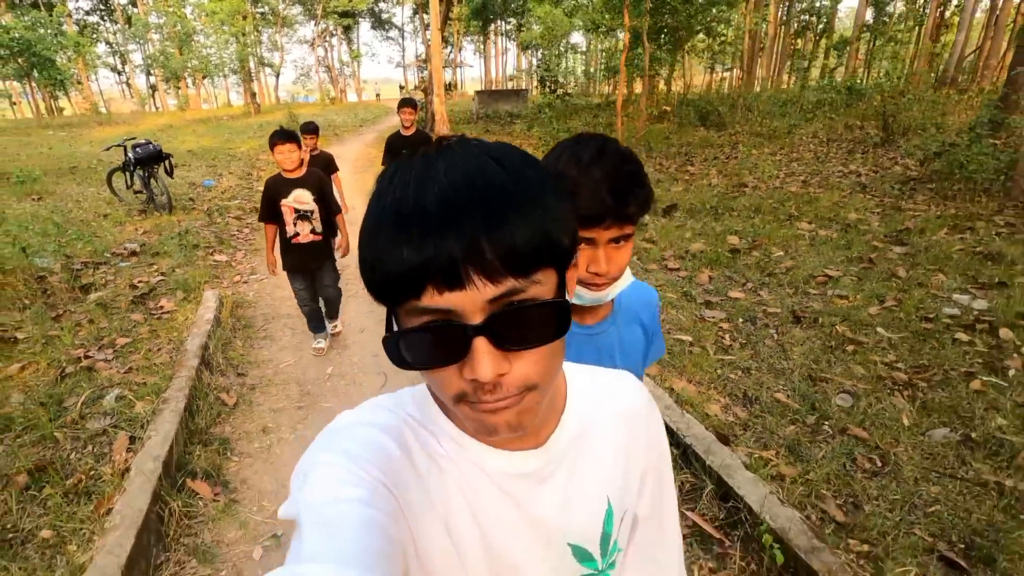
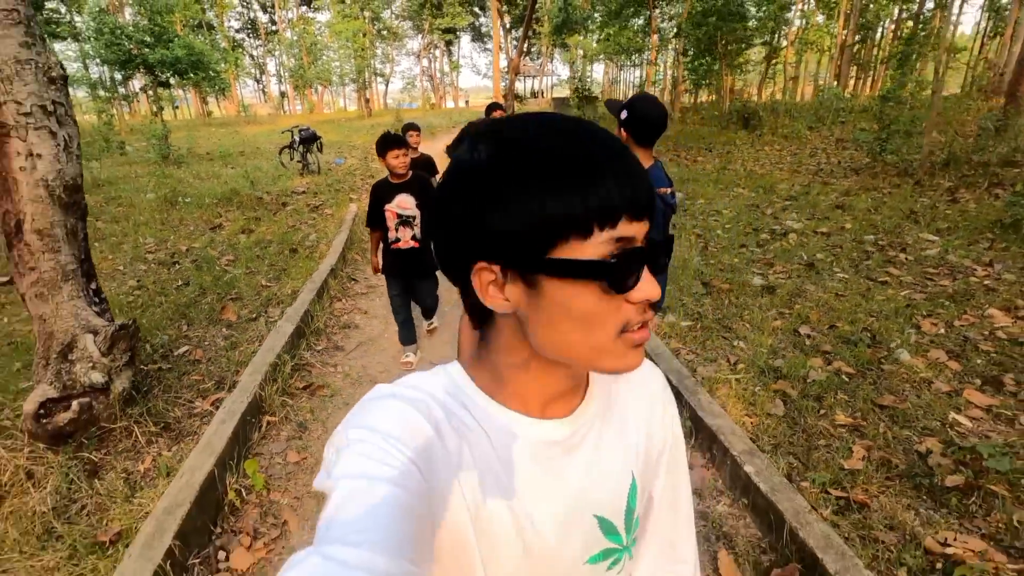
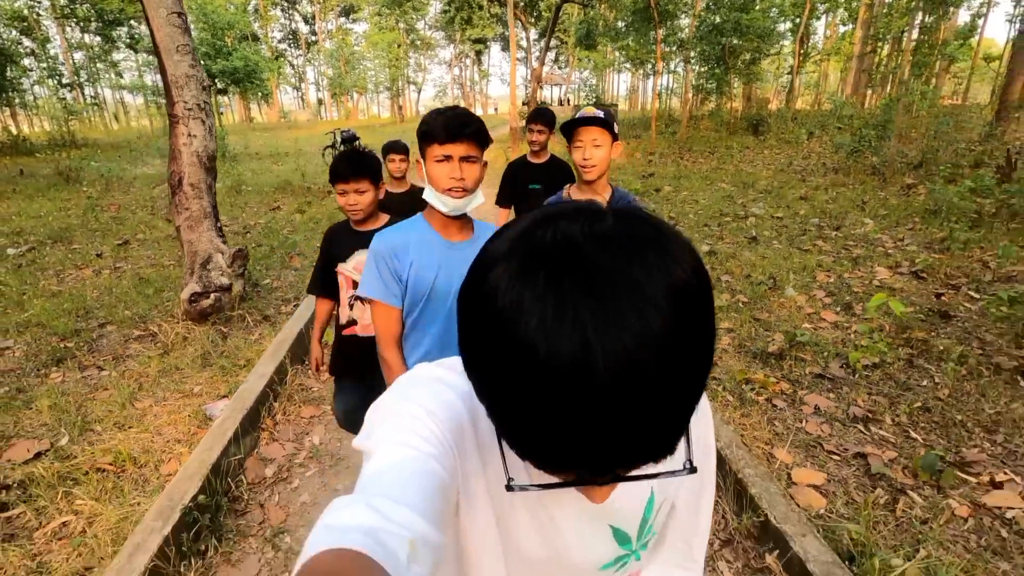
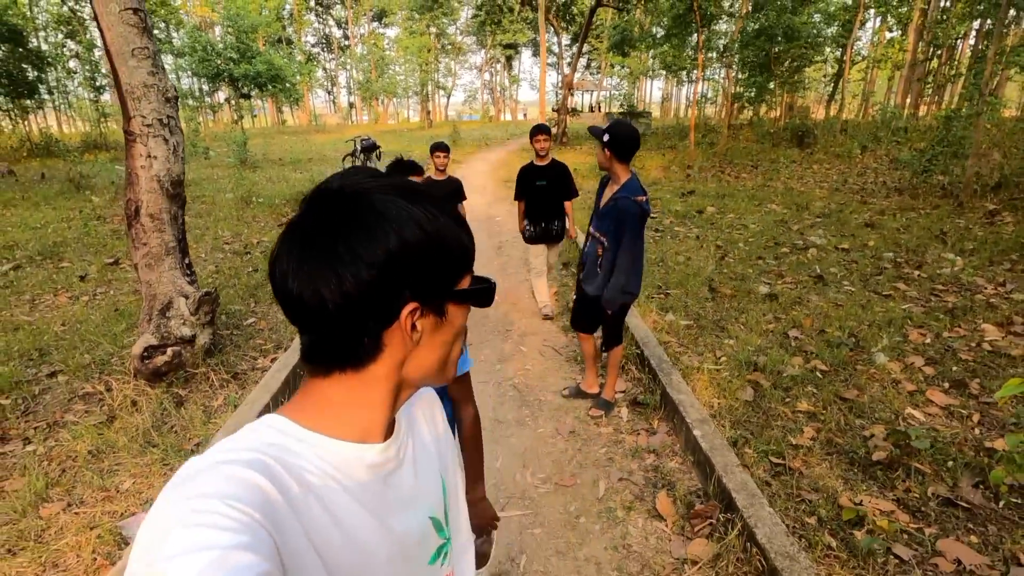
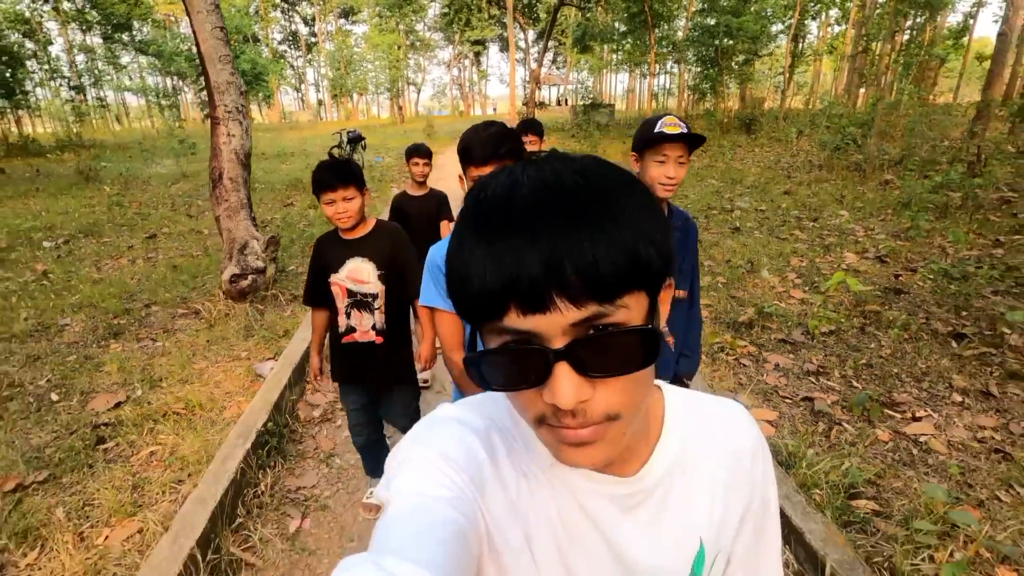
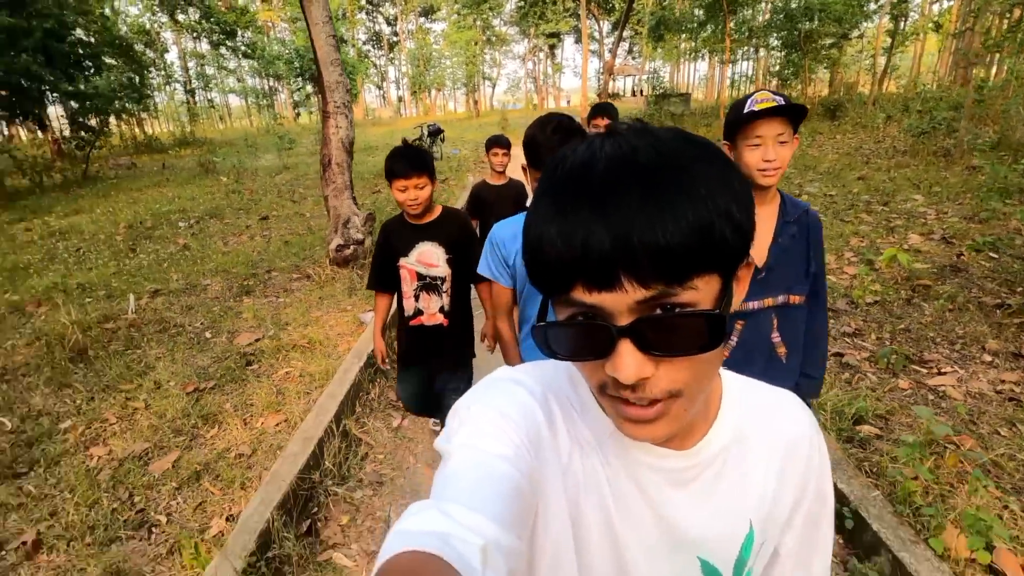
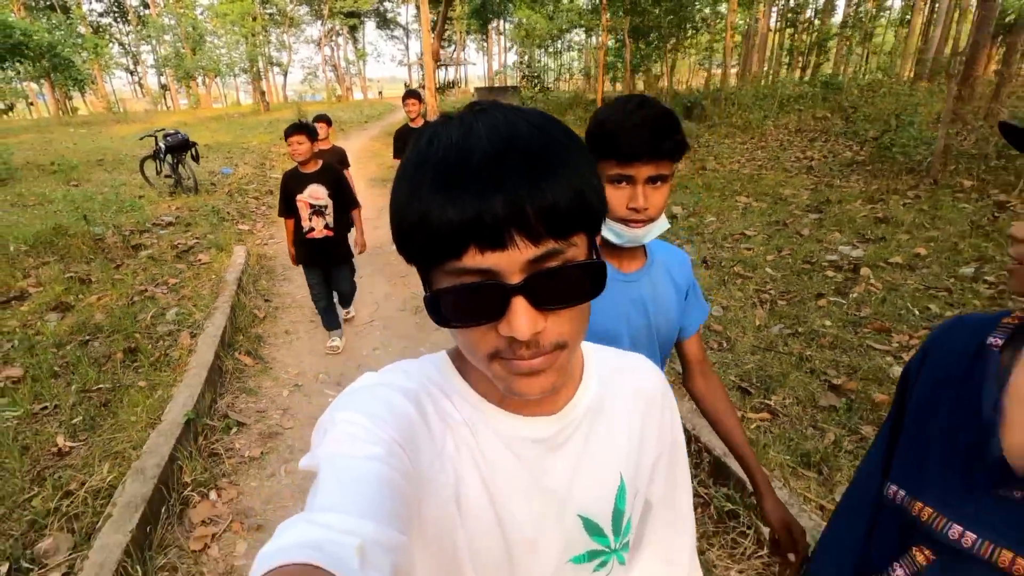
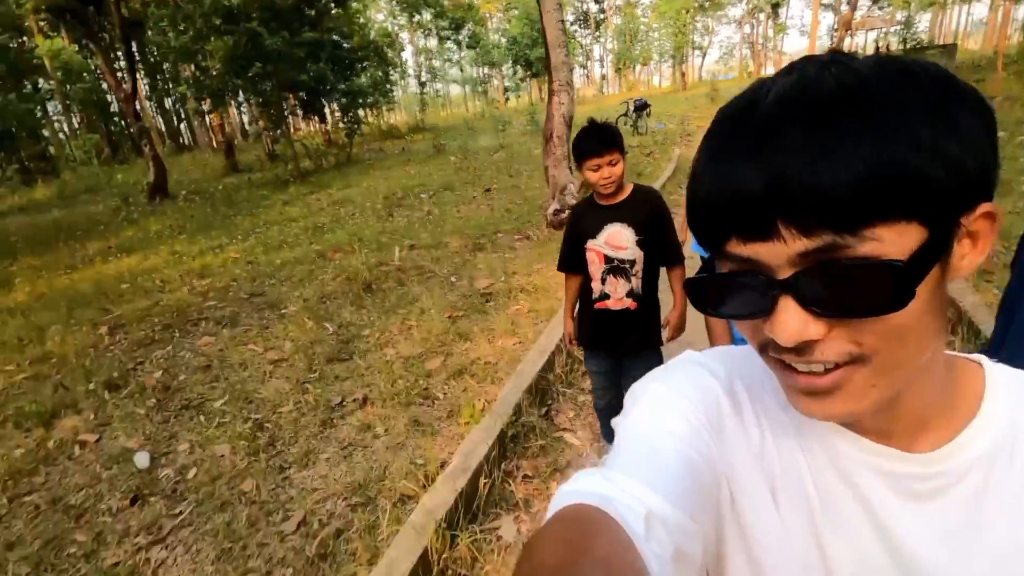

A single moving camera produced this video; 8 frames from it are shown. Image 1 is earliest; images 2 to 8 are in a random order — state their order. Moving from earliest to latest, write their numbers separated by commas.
7, 2, 4, 3, 5, 6, 8
